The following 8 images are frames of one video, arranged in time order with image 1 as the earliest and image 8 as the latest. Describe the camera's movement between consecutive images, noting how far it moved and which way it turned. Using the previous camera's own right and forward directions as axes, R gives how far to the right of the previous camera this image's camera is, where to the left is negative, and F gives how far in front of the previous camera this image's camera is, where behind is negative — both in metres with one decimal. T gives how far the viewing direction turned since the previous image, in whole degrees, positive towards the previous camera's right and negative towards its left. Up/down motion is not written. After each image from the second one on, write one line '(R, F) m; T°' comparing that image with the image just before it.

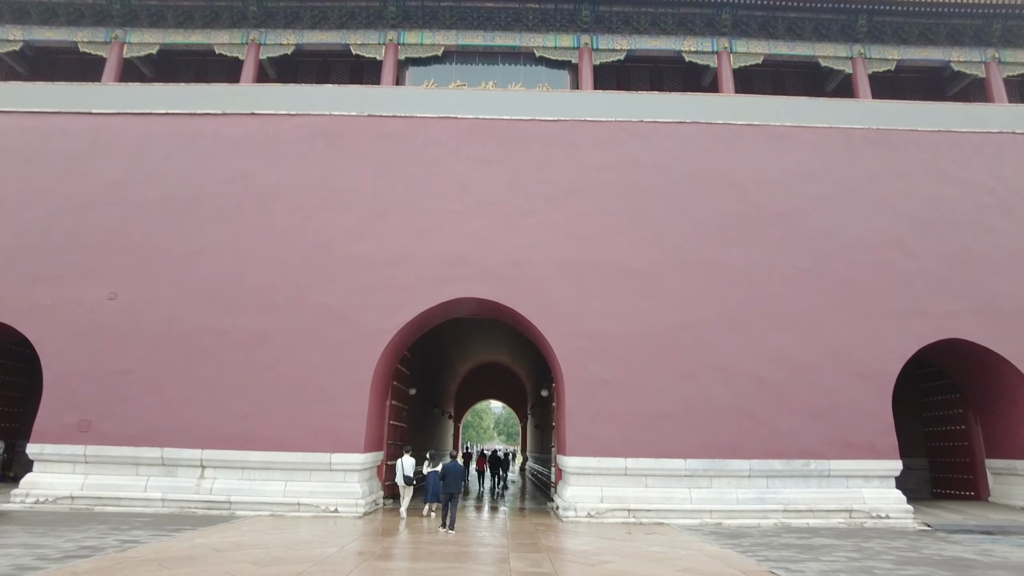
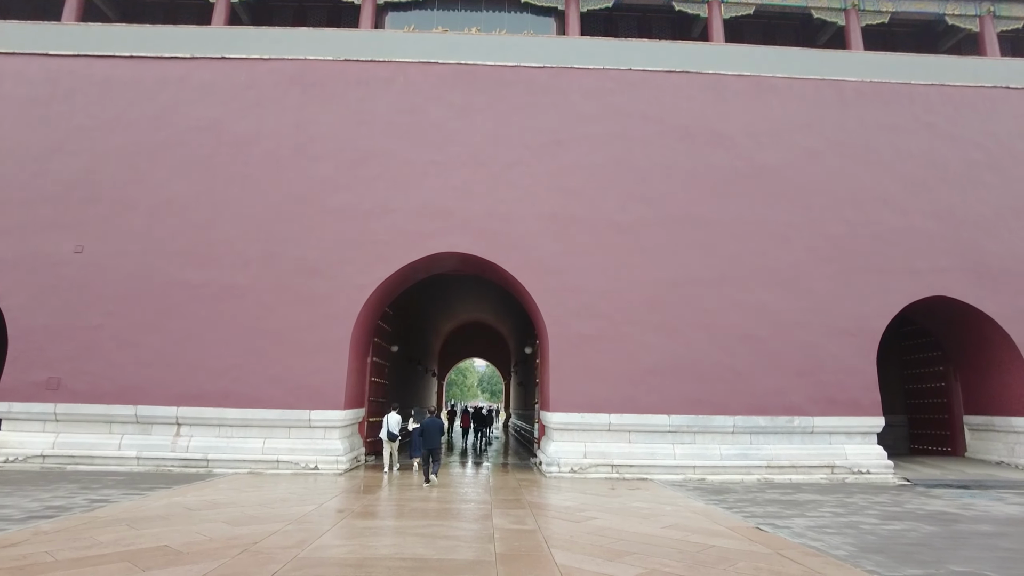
(0.0, +0.3) m; +1°
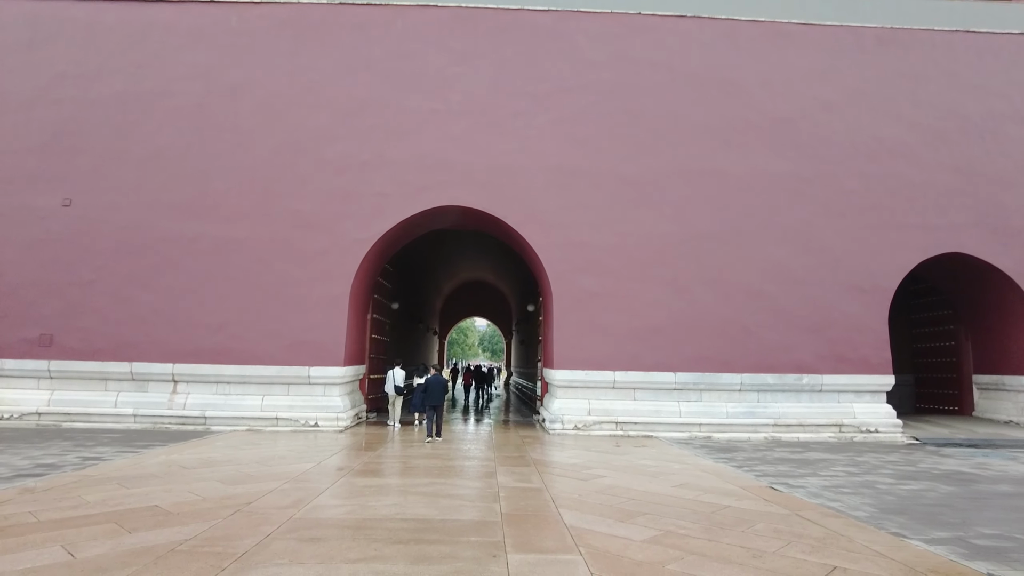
(0.0, +0.3) m; 0°
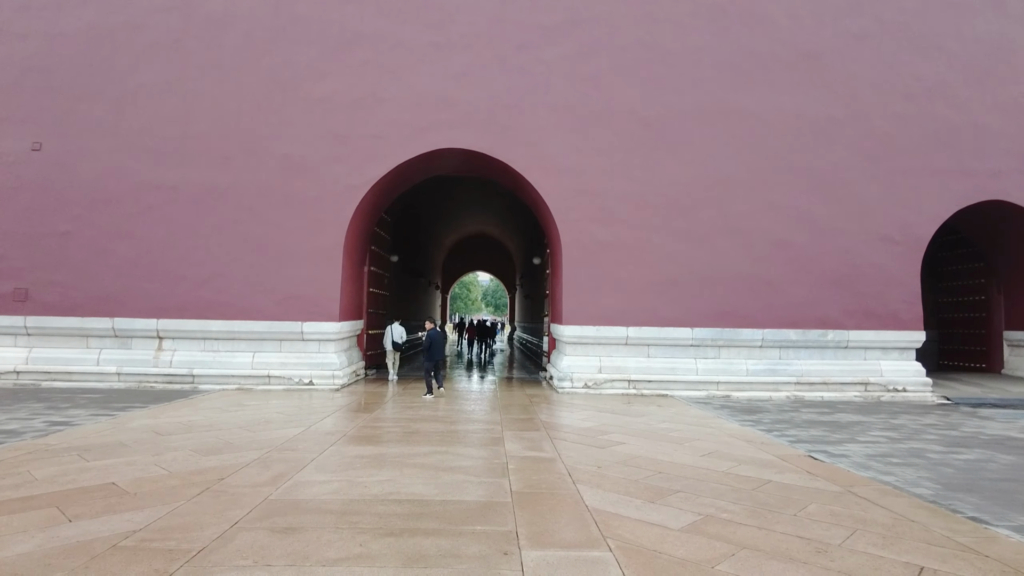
(-0.1, +0.7) m; 0°
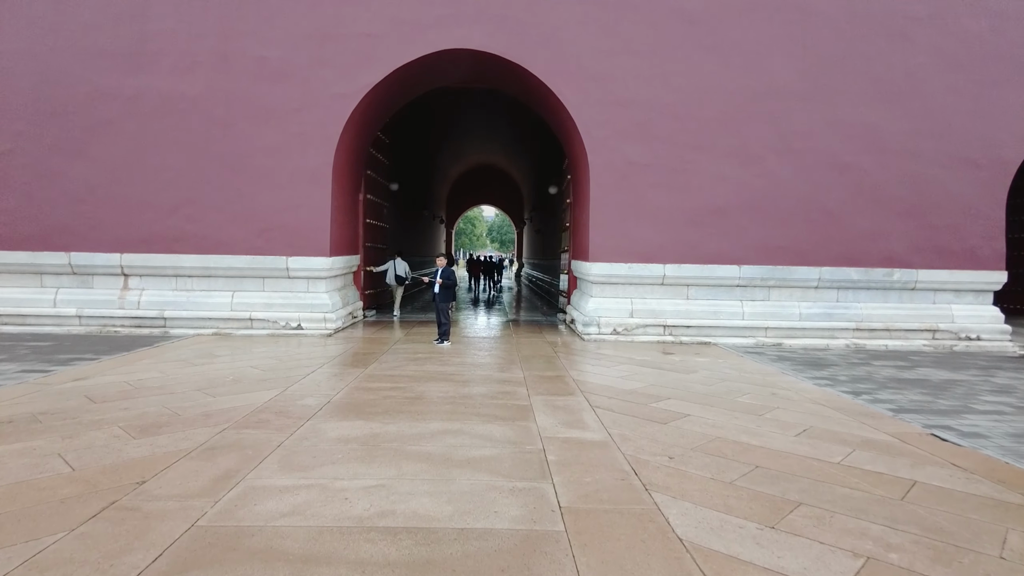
(-0.2, +1.3) m; 0°
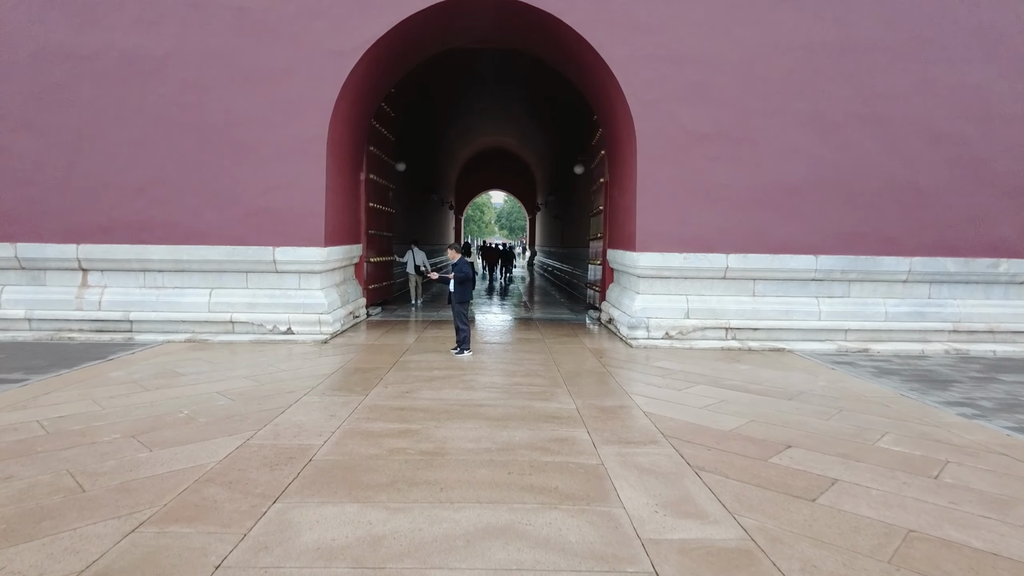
(-0.3, +1.4) m; -1°
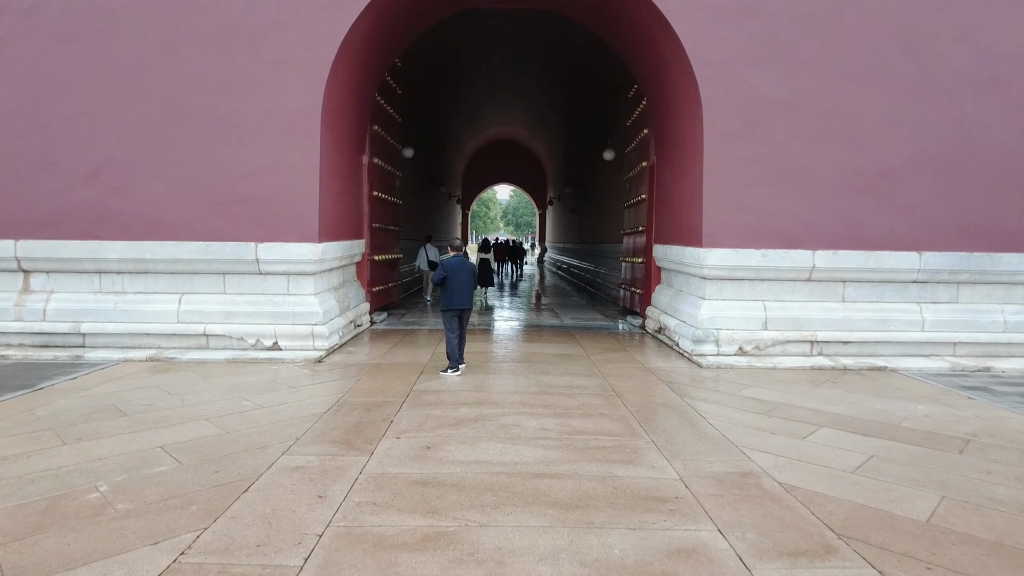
(-0.3, +1.3) m; 0°
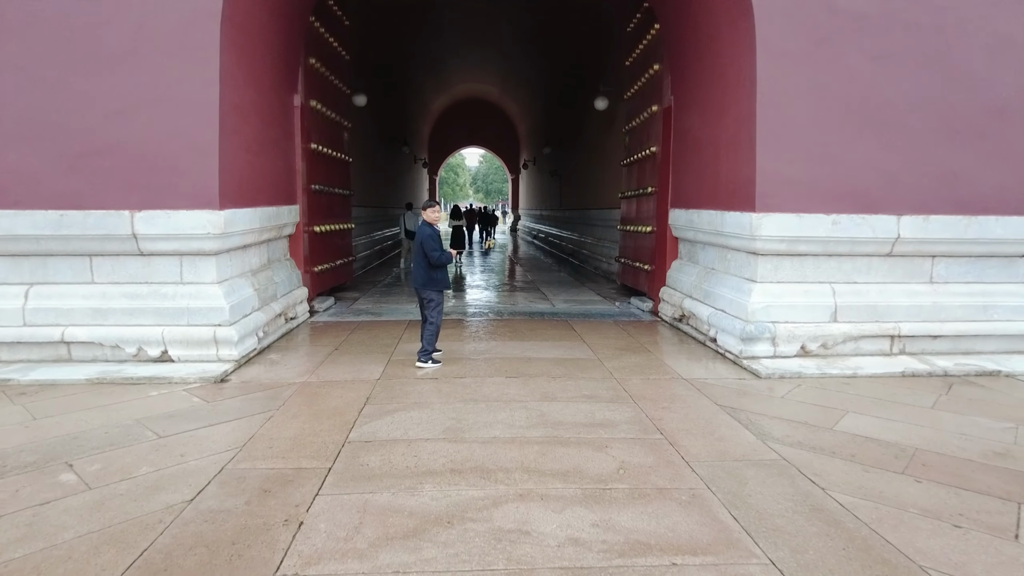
(-0.1, +1.6) m; +3°
